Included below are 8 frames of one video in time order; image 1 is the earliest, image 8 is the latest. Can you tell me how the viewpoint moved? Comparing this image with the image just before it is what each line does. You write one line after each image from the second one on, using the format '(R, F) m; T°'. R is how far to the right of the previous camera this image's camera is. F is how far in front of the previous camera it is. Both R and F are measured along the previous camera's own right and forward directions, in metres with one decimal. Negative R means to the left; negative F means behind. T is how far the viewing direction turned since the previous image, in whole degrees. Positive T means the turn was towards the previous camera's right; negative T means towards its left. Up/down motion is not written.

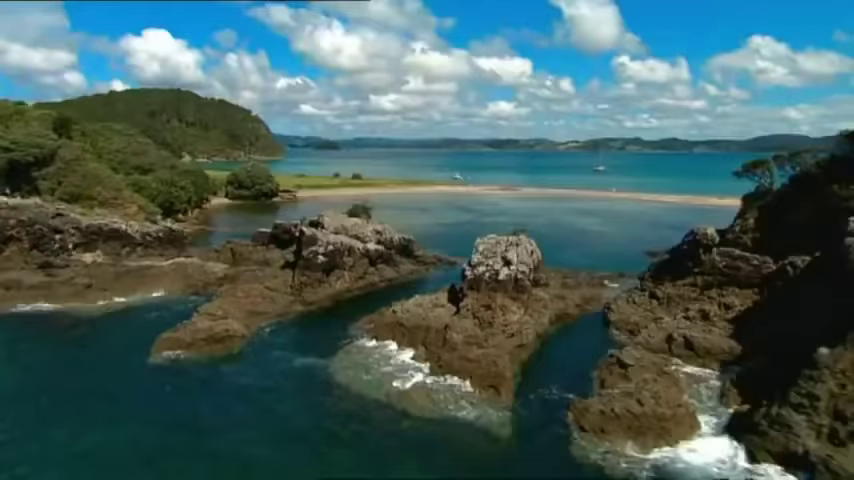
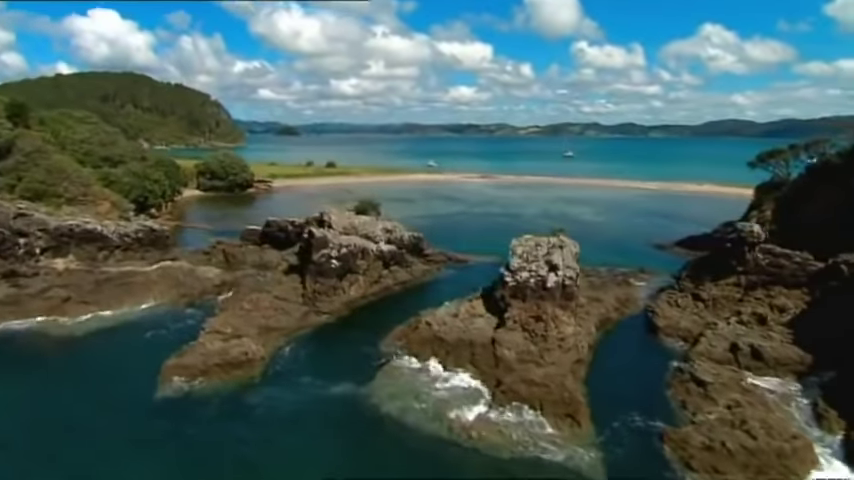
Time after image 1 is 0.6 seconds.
(-3.4, +2.9) m; +4°
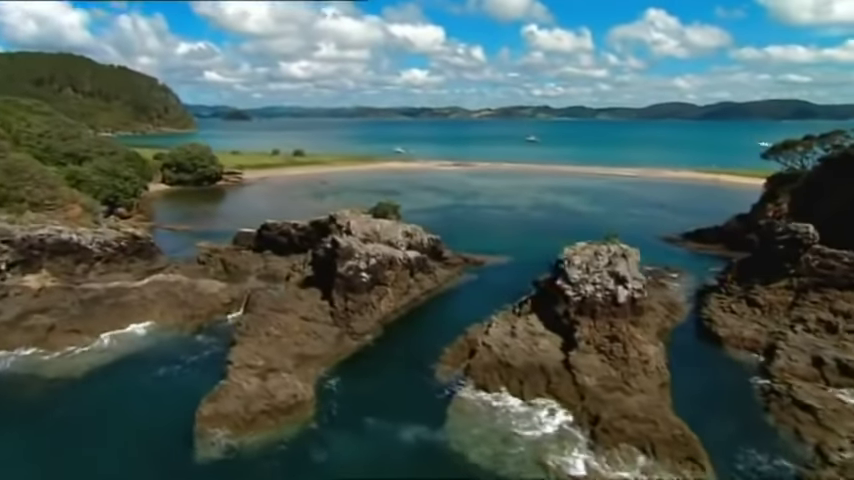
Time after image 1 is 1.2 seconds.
(-4.3, +2.9) m; +5°
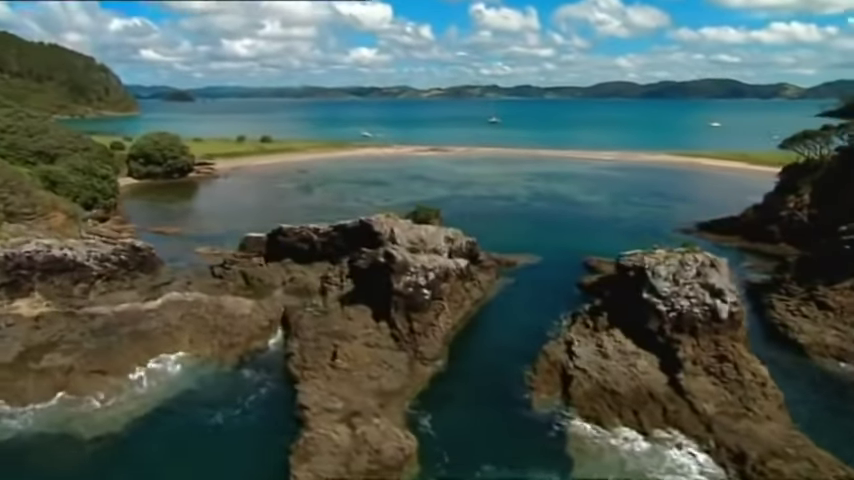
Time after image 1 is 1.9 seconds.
(-5.2, +2.7) m; +5°
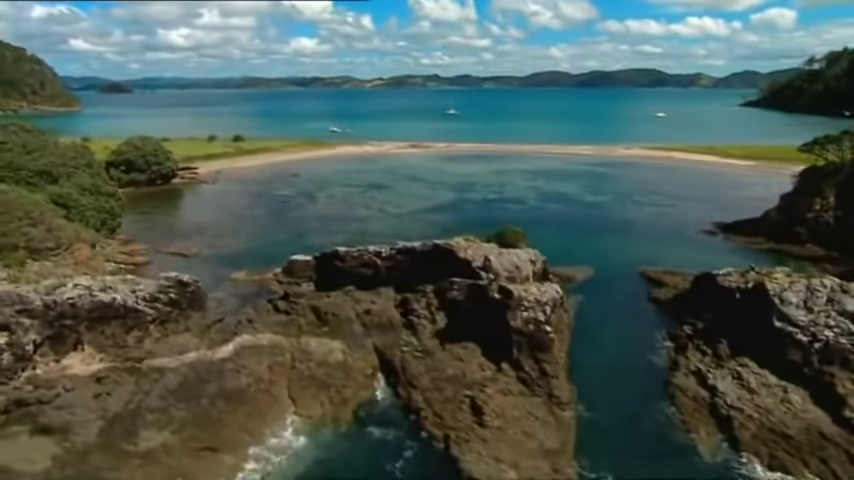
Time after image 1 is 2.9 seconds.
(-7.3, +2.5) m; +6°
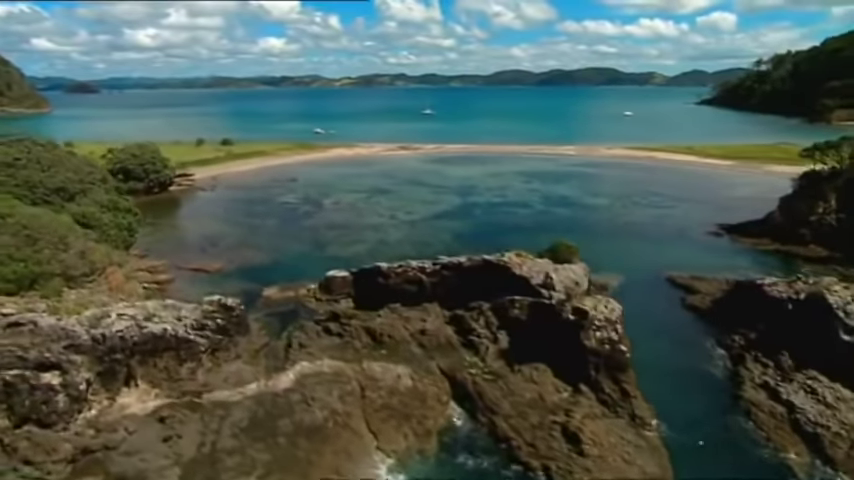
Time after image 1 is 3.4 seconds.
(-4.4, +0.8) m; +3°
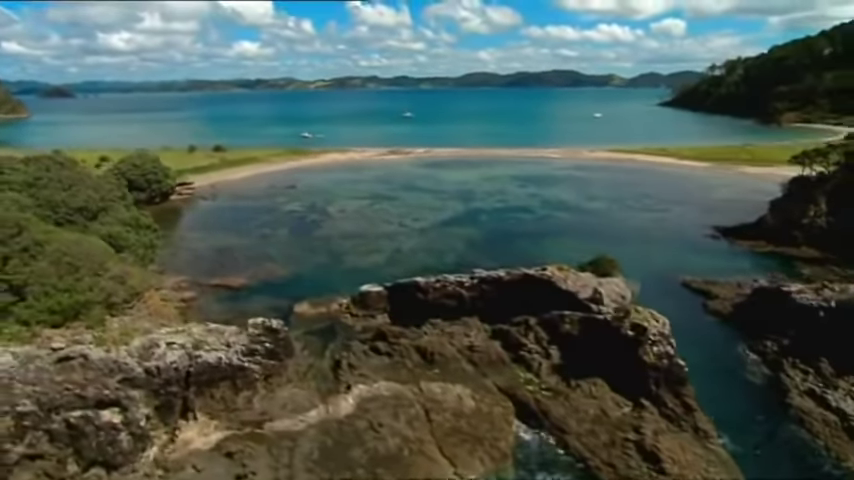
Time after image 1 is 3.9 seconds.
(-3.8, +0.5) m; +3°
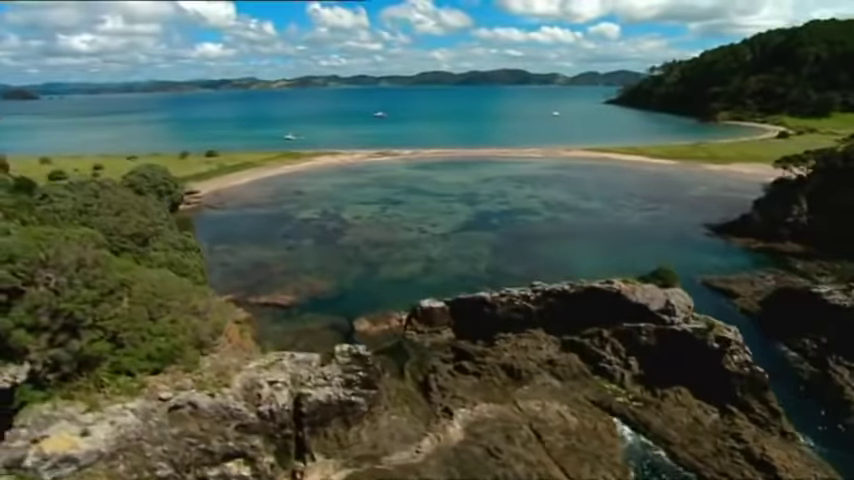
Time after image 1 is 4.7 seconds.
(-6.2, +0.7) m; +5°
